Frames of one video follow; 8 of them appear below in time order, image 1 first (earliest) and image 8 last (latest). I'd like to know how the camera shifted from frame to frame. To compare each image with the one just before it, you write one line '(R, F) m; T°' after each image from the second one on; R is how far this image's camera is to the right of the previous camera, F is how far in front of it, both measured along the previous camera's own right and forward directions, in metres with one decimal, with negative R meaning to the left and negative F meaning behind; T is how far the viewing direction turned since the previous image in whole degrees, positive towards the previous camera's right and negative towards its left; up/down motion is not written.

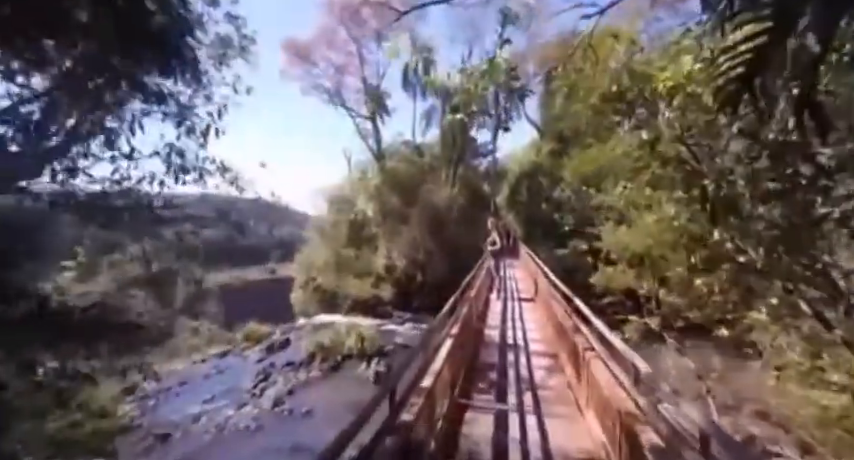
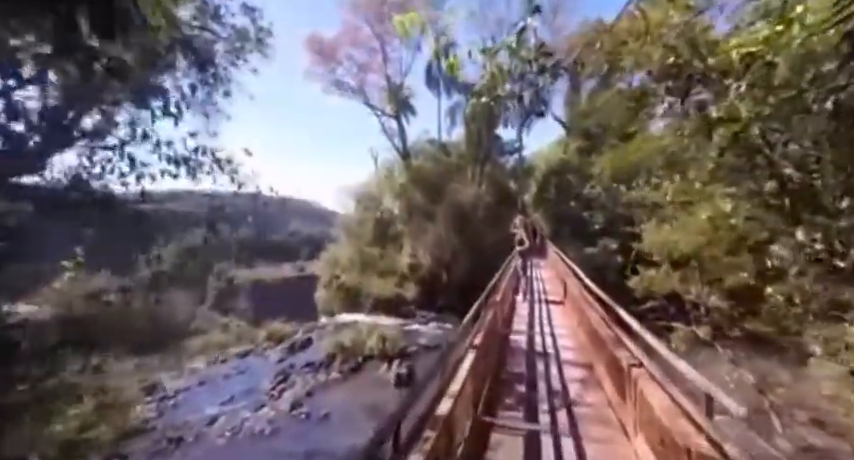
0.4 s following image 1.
(0.0, +0.4) m; -4°
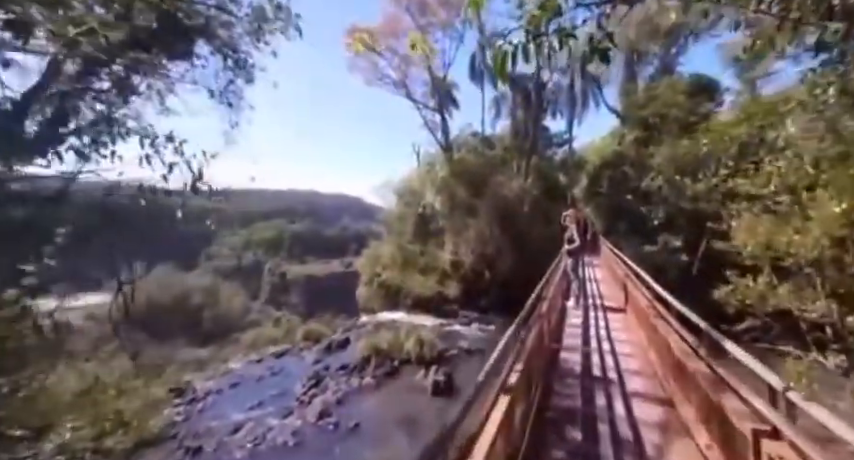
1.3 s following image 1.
(+0.2, +0.8) m; -7°
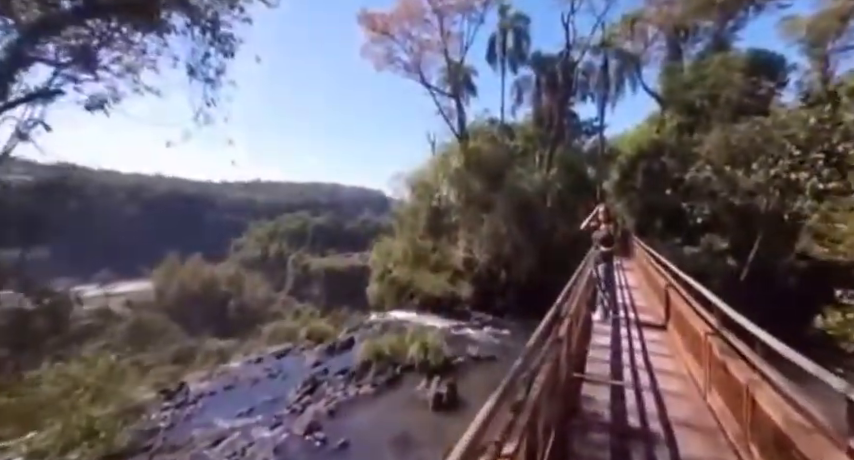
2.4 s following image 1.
(+0.3, +0.9) m; -3°
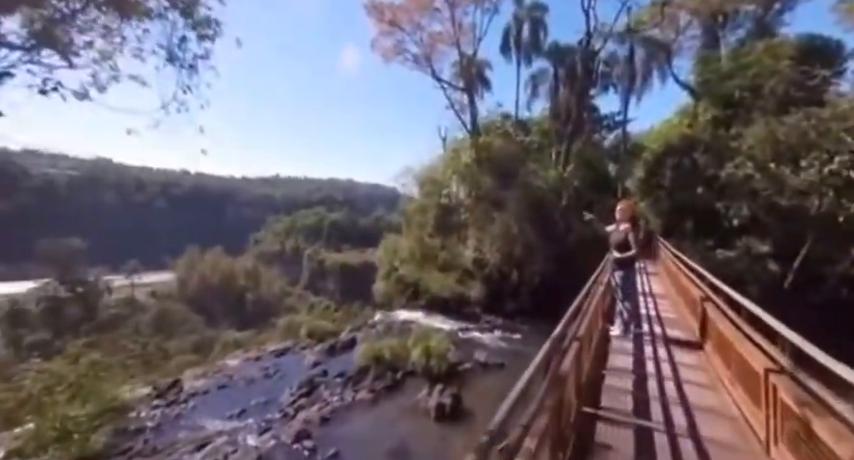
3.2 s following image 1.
(+0.2, +0.5) m; -2°
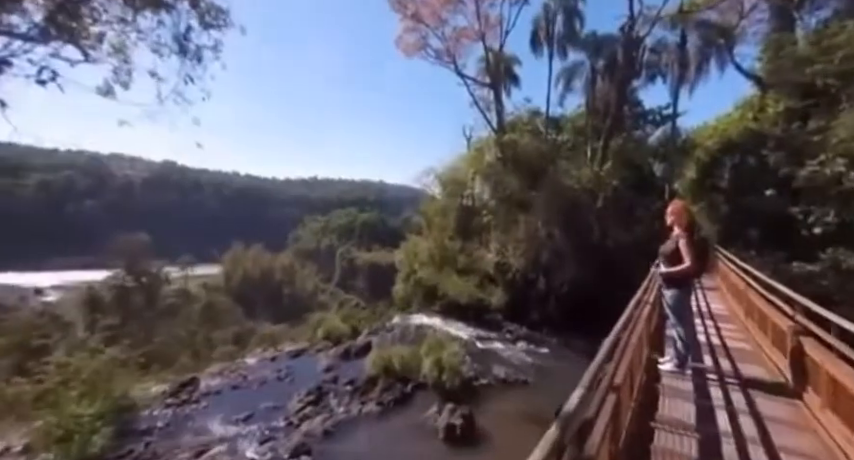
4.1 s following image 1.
(+0.3, +0.5) m; -5°
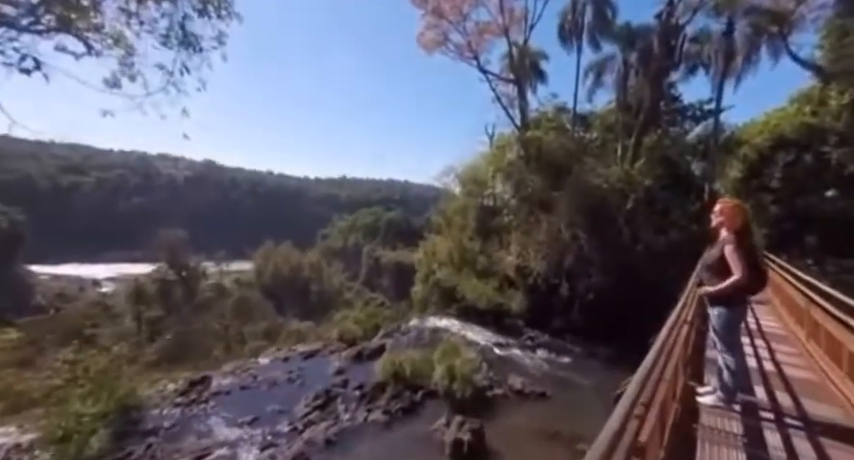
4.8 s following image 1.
(+0.3, +0.4) m; -4°
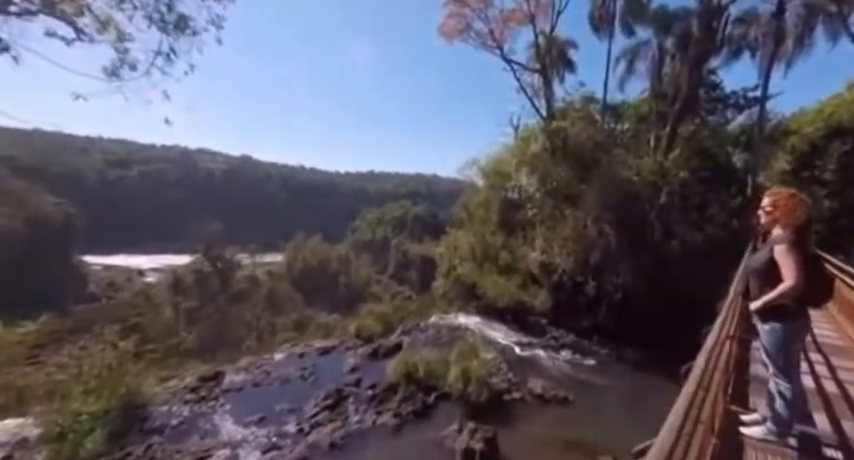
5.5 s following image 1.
(+0.2, +0.4) m; -4°
